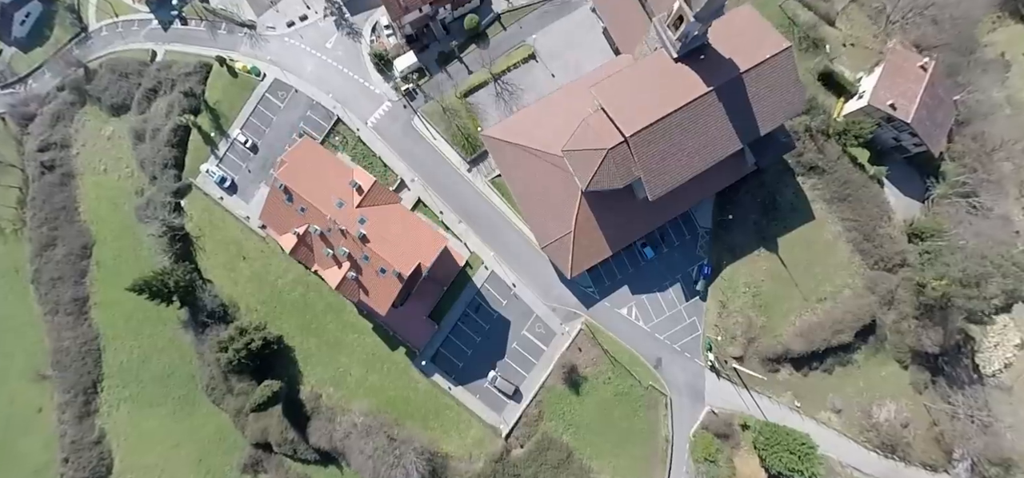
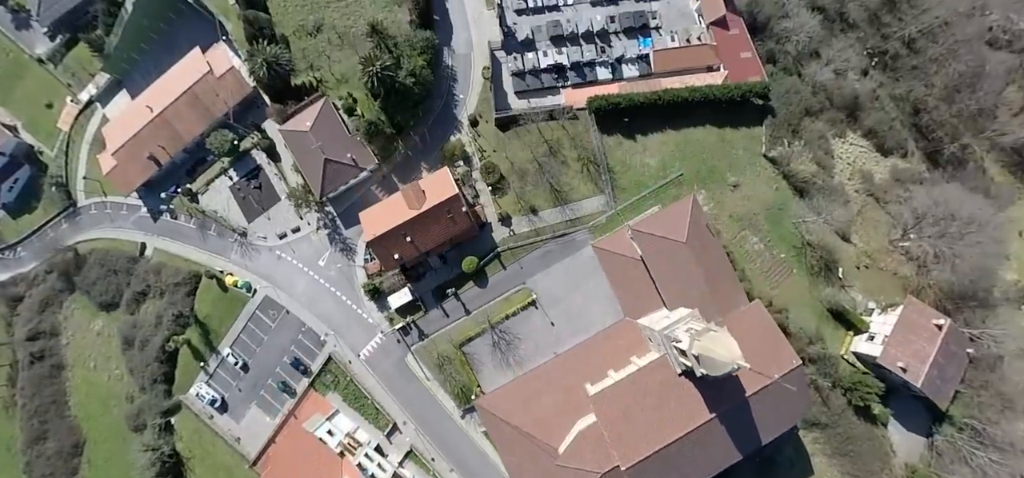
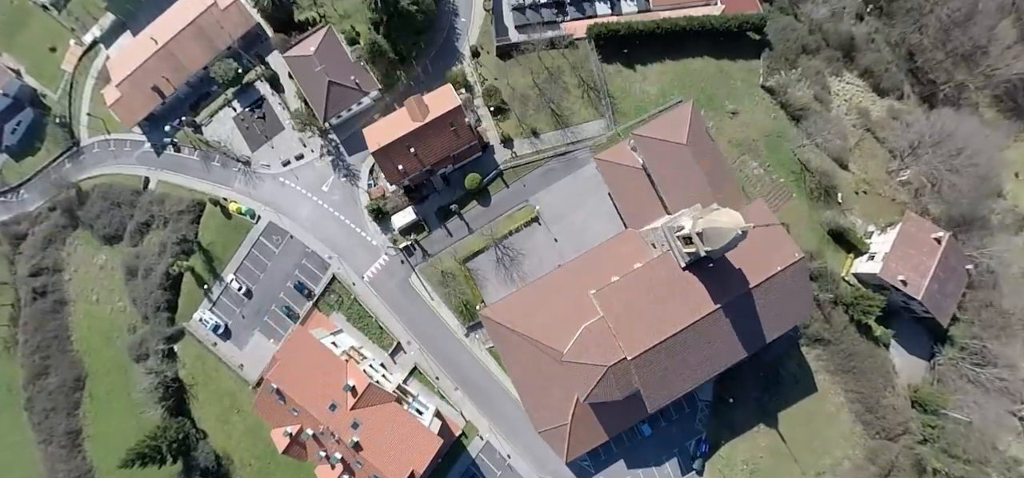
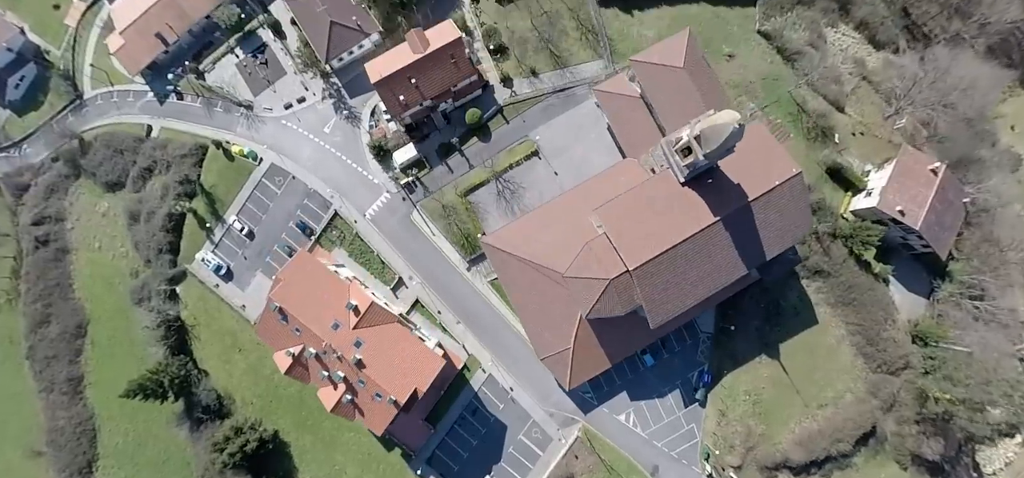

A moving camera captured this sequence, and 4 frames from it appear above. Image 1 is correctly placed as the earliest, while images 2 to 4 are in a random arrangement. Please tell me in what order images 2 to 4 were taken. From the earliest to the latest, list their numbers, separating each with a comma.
4, 3, 2
